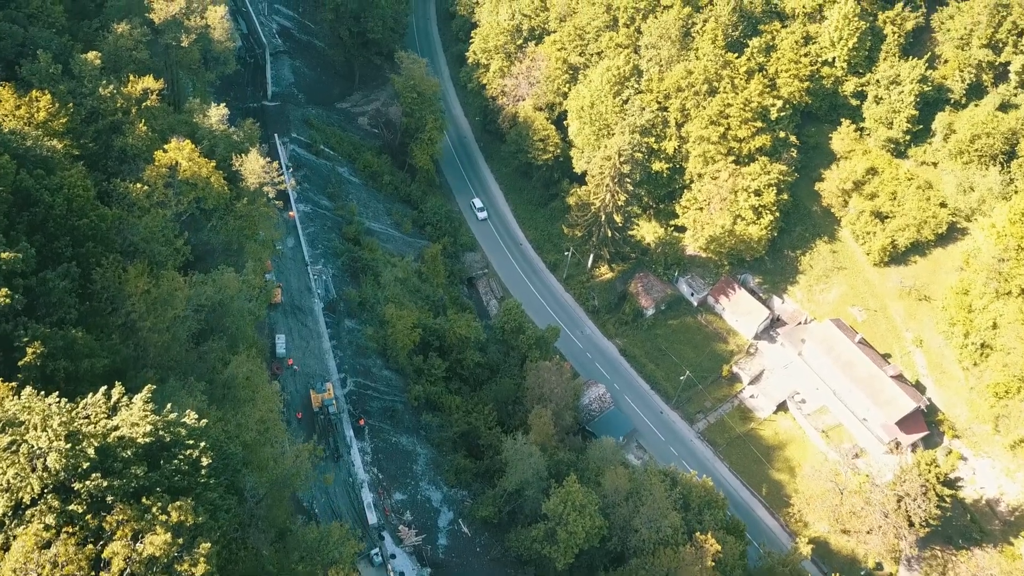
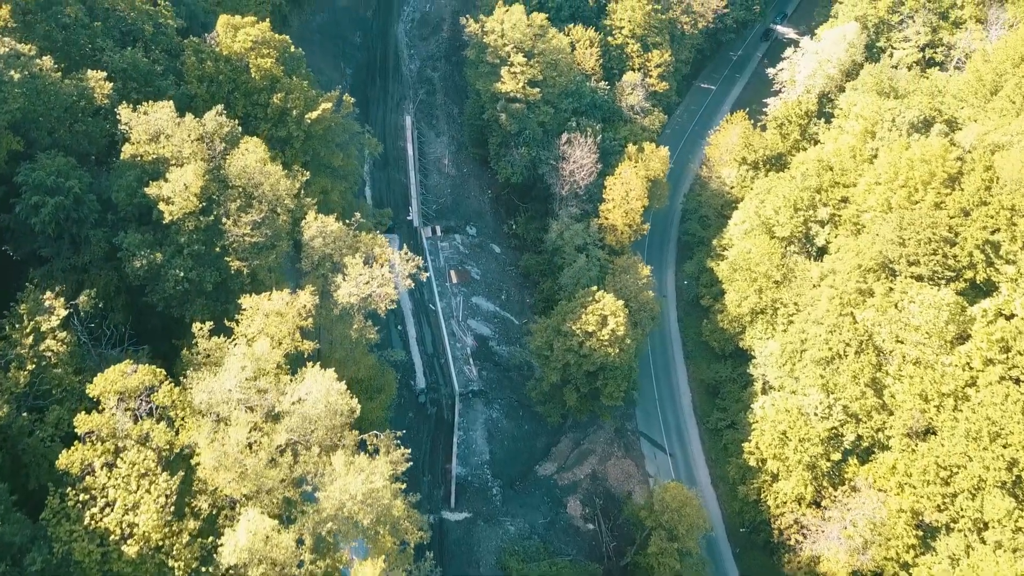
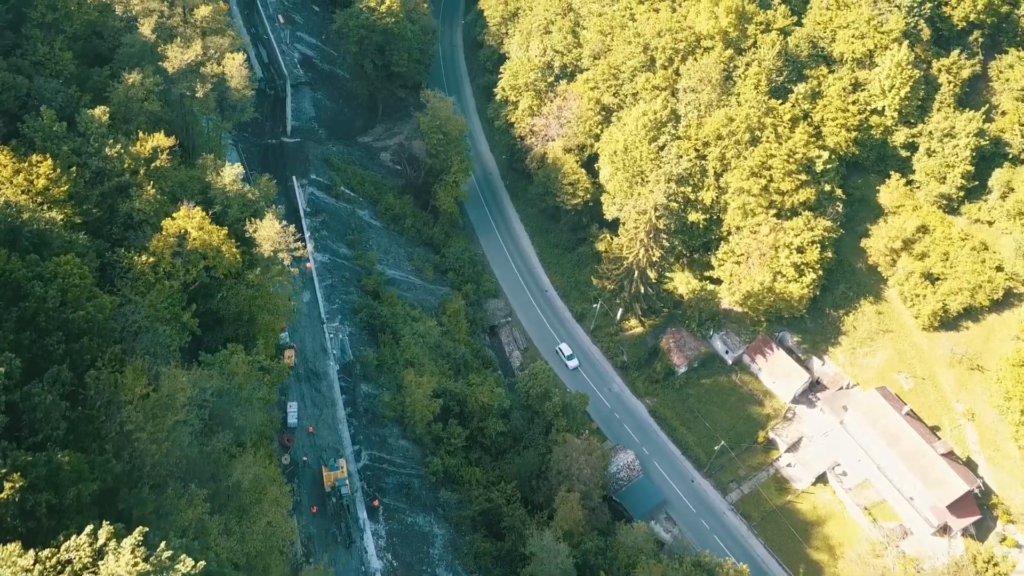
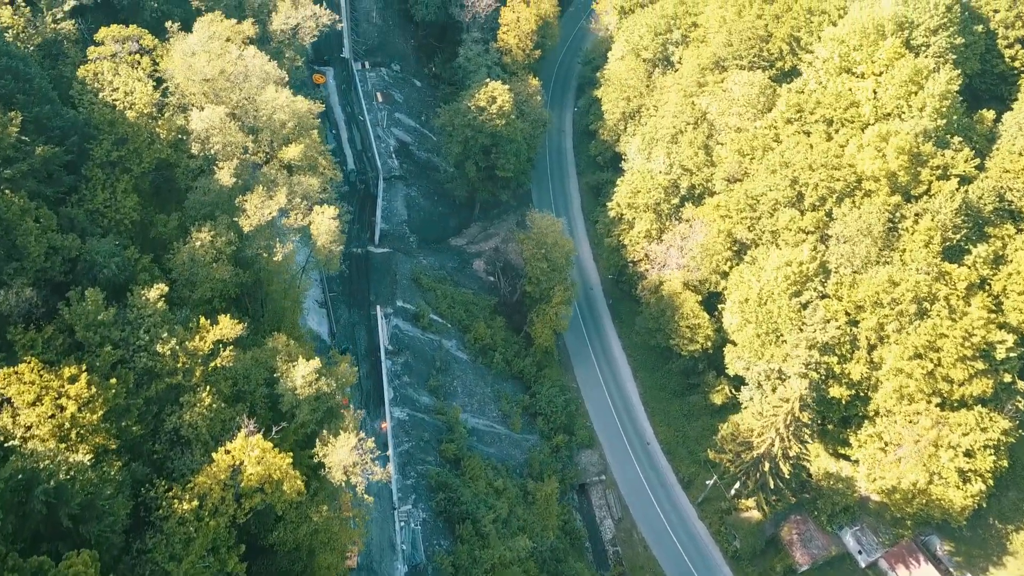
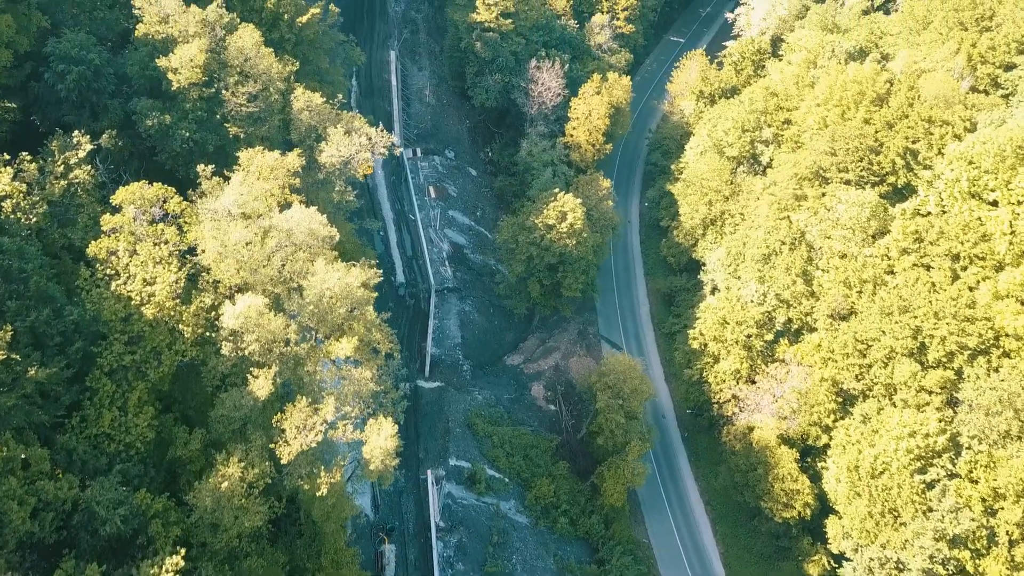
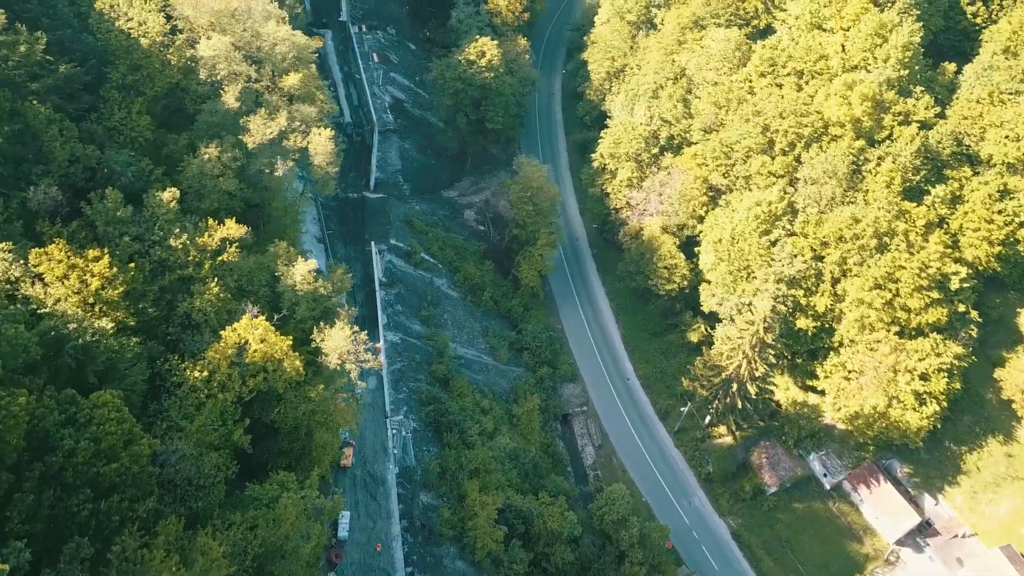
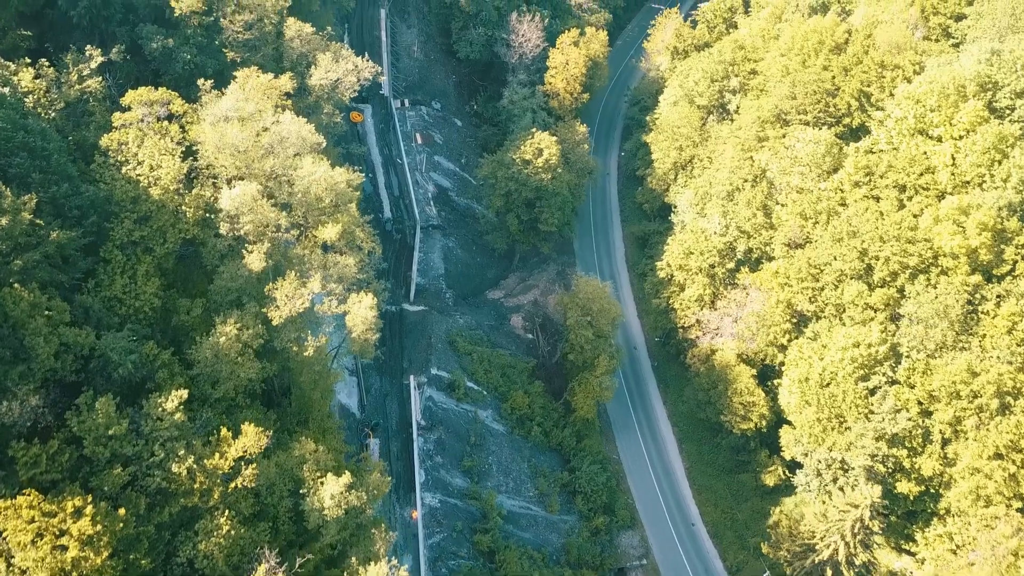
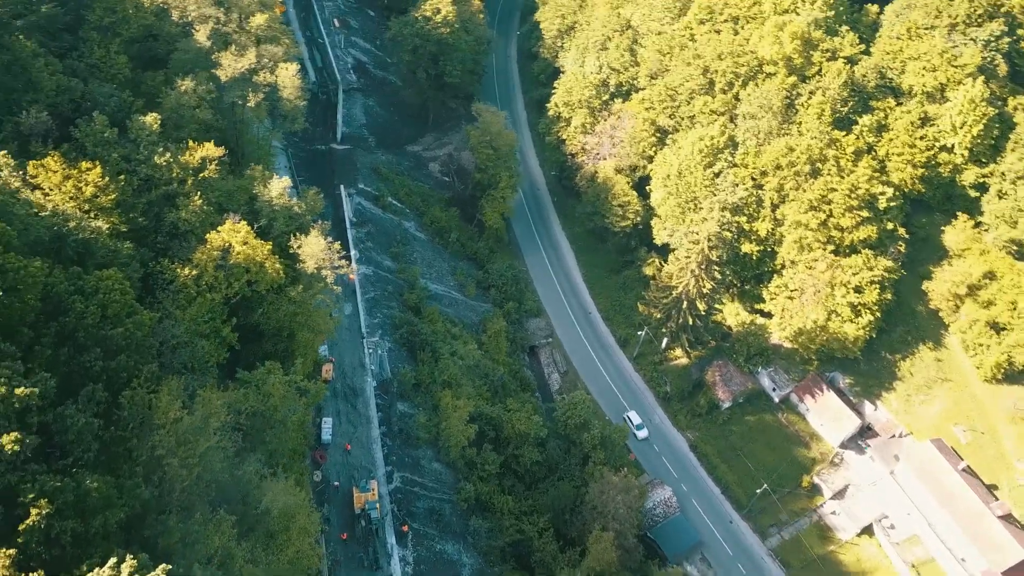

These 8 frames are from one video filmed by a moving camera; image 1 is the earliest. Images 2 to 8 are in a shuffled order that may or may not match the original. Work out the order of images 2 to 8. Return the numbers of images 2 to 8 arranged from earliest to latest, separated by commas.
3, 8, 6, 4, 7, 5, 2
